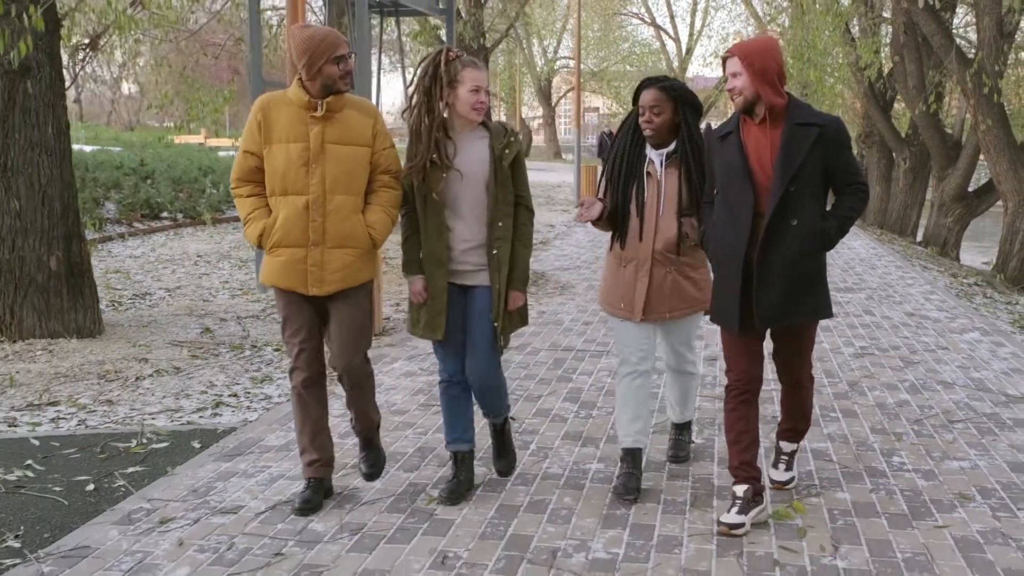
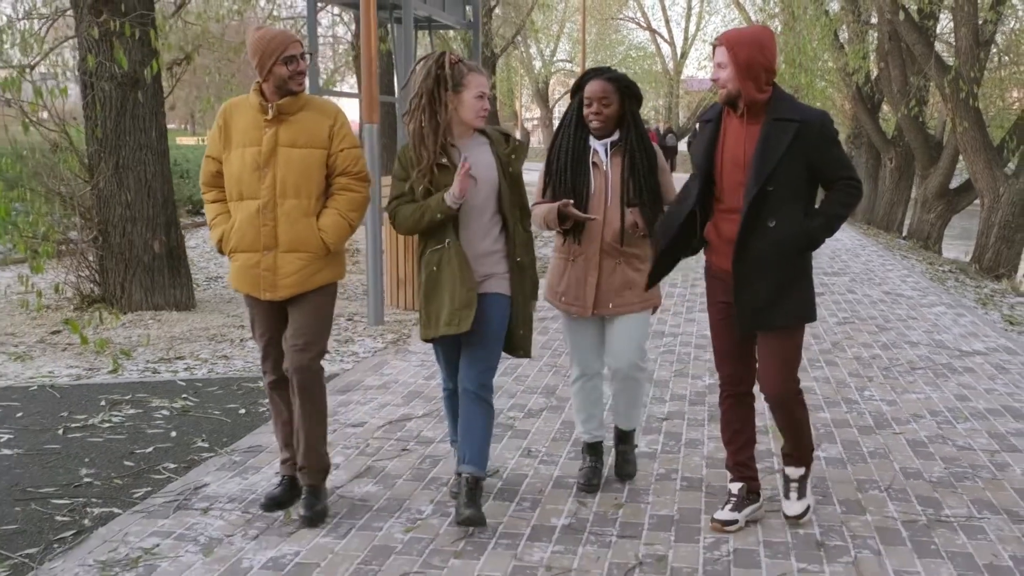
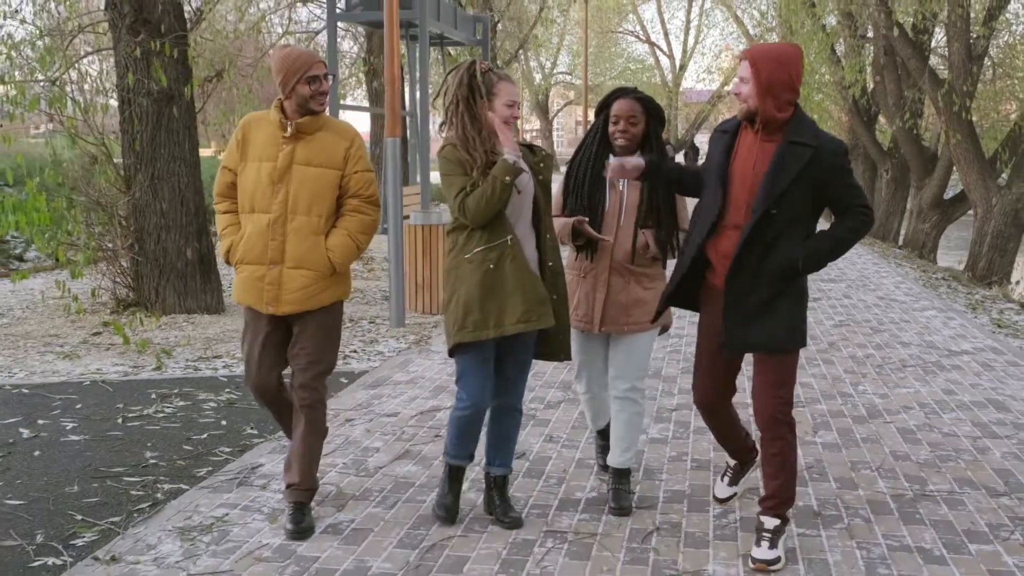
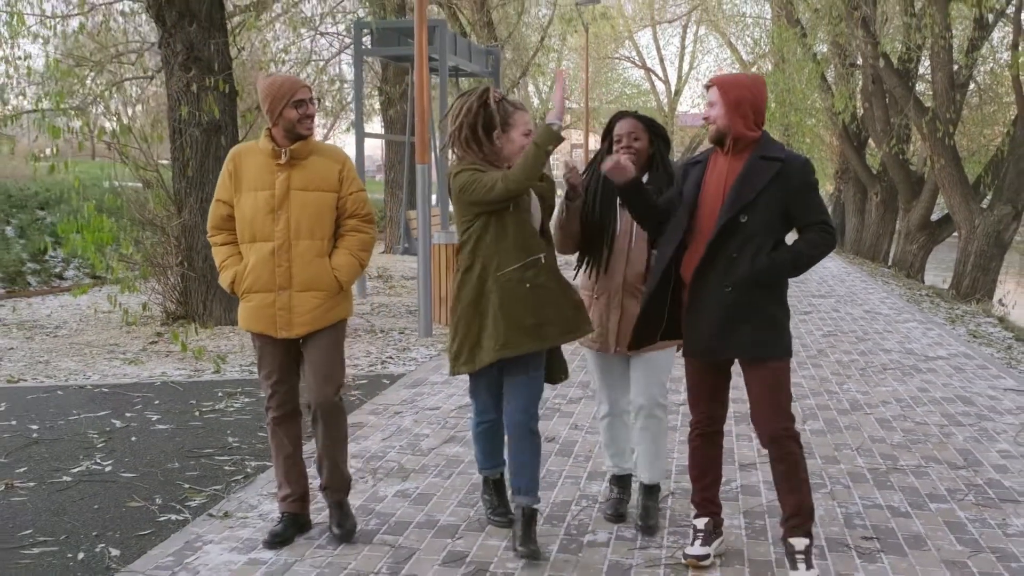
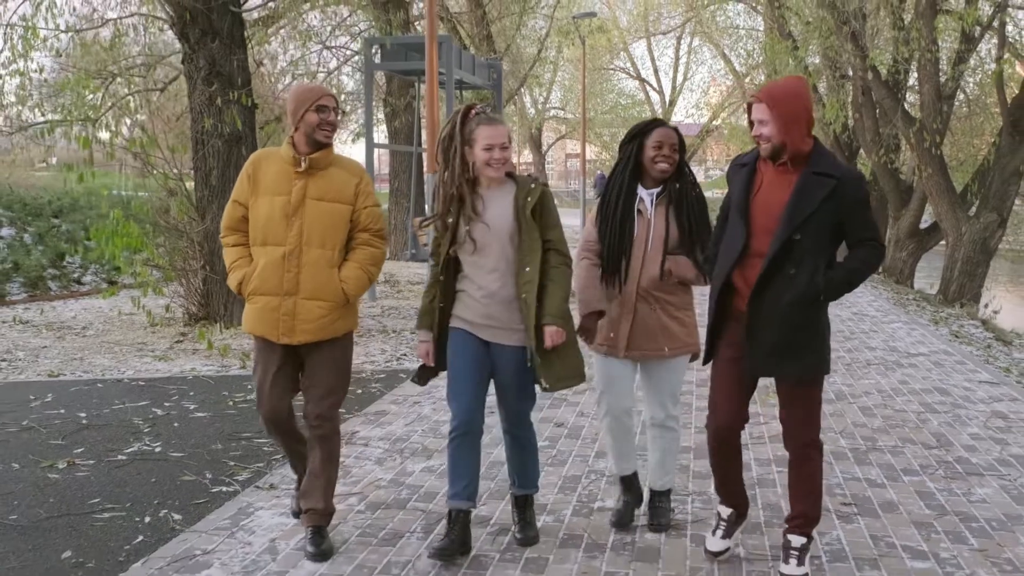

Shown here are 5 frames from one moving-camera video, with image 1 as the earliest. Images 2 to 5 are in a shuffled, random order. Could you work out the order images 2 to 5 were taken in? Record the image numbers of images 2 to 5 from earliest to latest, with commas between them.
2, 3, 4, 5
